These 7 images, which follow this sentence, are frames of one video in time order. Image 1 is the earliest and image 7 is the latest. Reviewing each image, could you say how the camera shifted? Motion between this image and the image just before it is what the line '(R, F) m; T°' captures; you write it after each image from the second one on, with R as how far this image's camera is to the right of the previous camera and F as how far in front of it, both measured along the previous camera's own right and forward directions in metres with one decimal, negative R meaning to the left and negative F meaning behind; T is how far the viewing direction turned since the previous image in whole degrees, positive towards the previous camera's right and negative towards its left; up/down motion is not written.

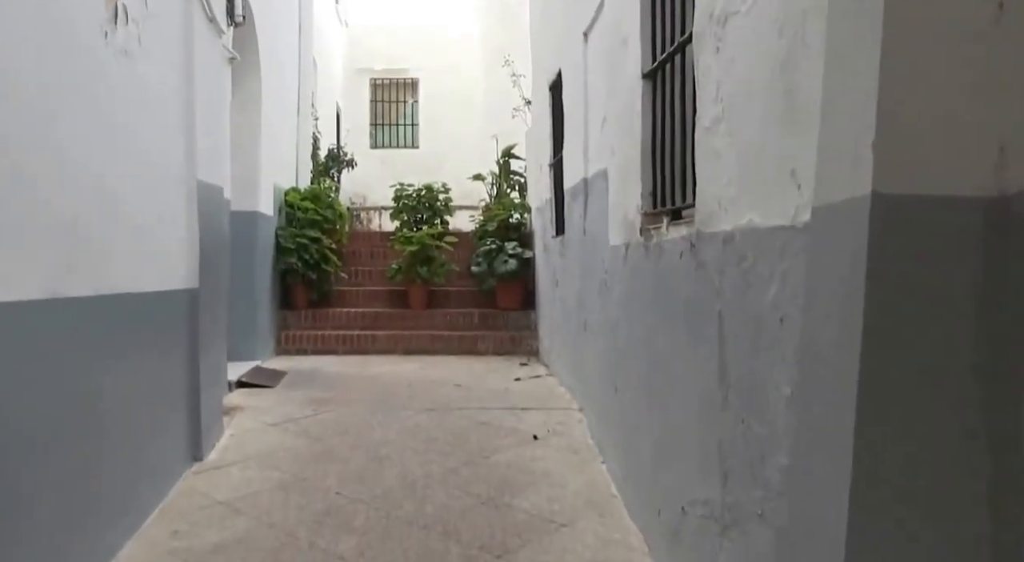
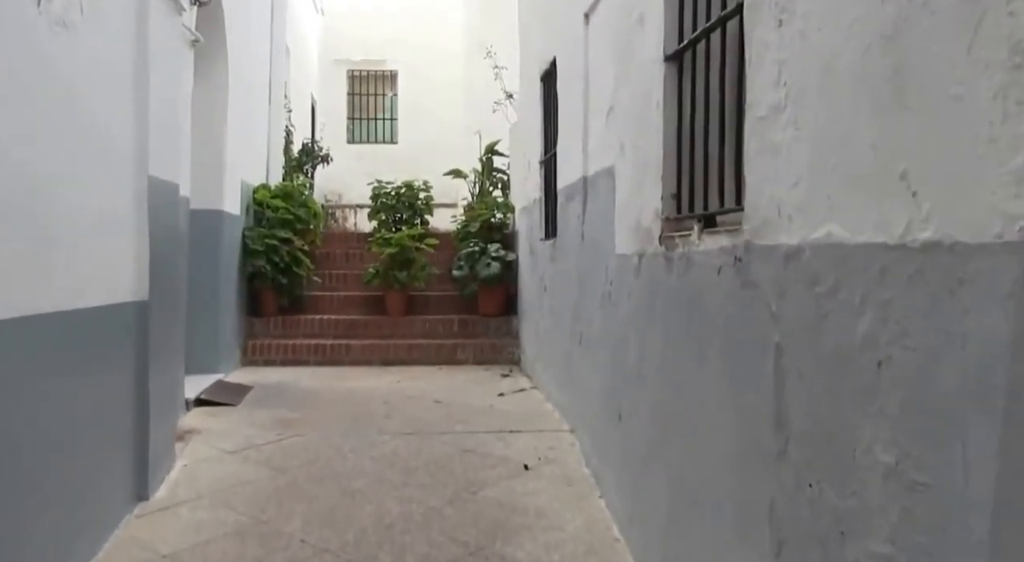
(-0.1, +0.5) m; +1°
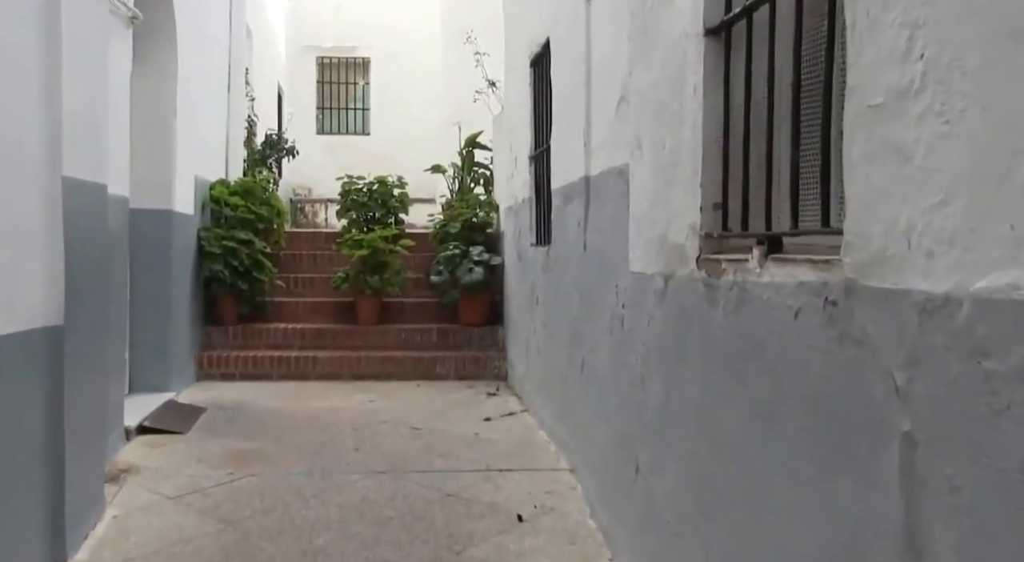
(-0.1, +0.5) m; +2°
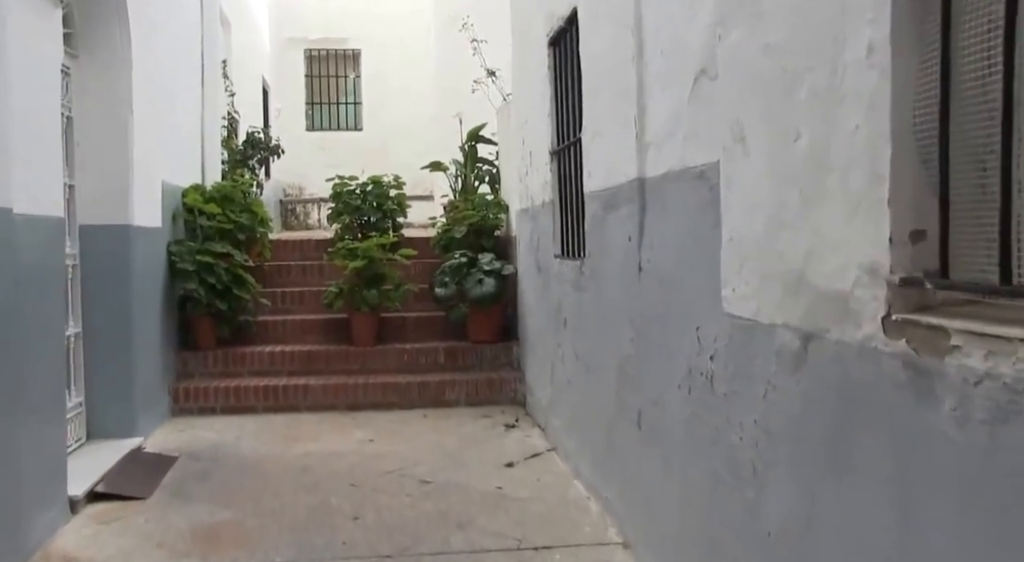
(-0.1, +0.8) m; 0°
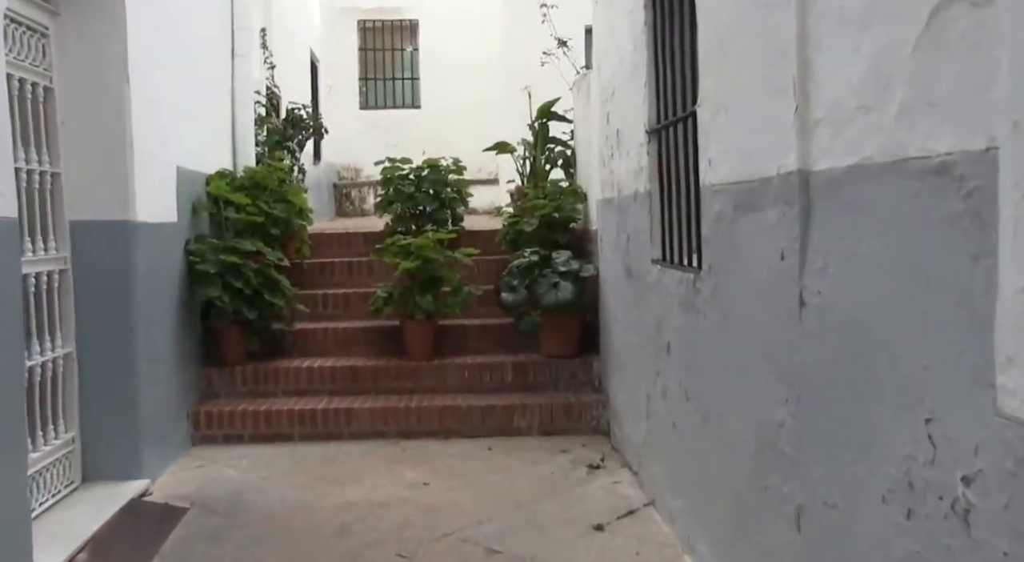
(-0.1, +0.9) m; -4°
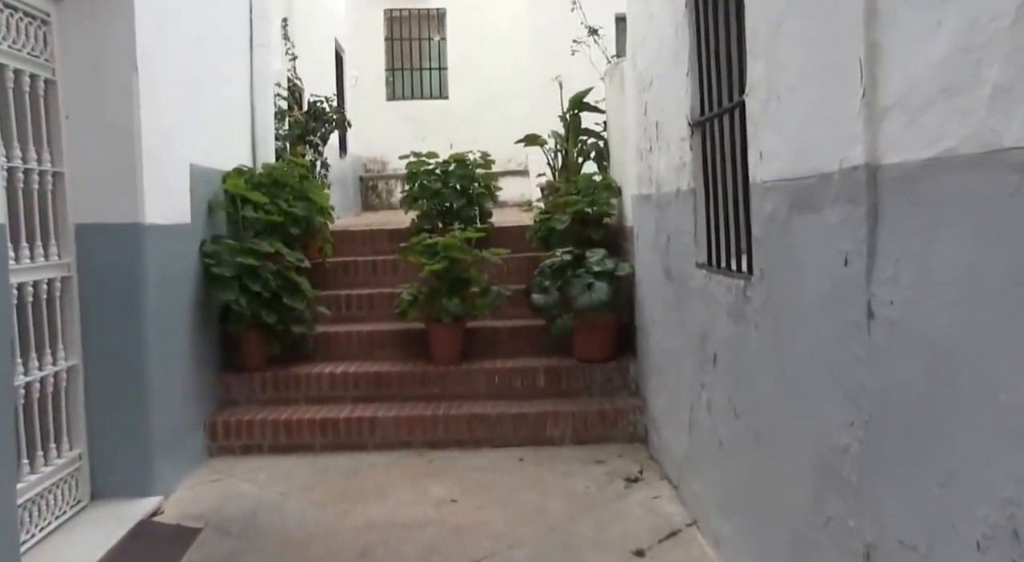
(0.0, +0.2) m; -2°
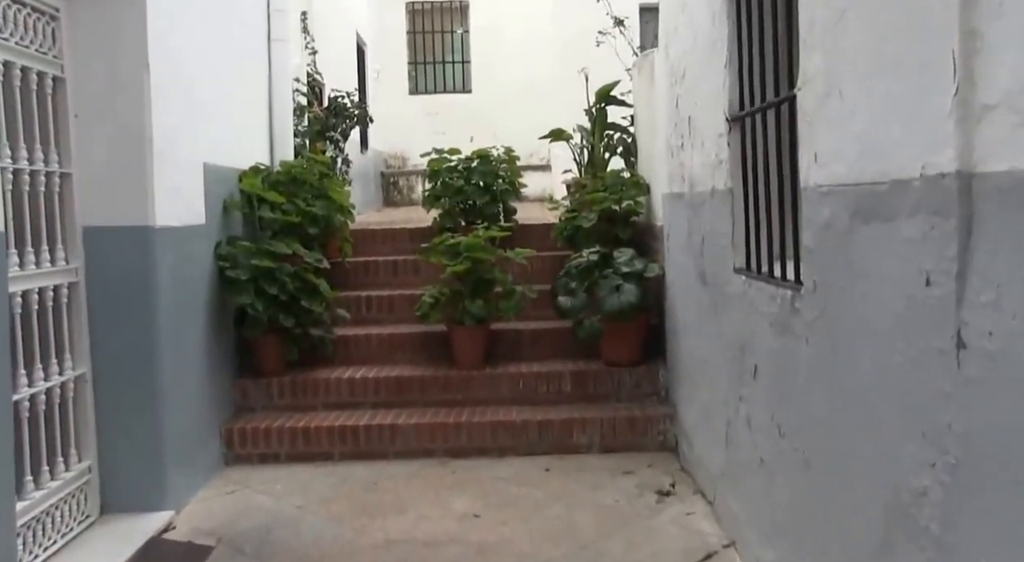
(0.0, +0.2) m; -2°
